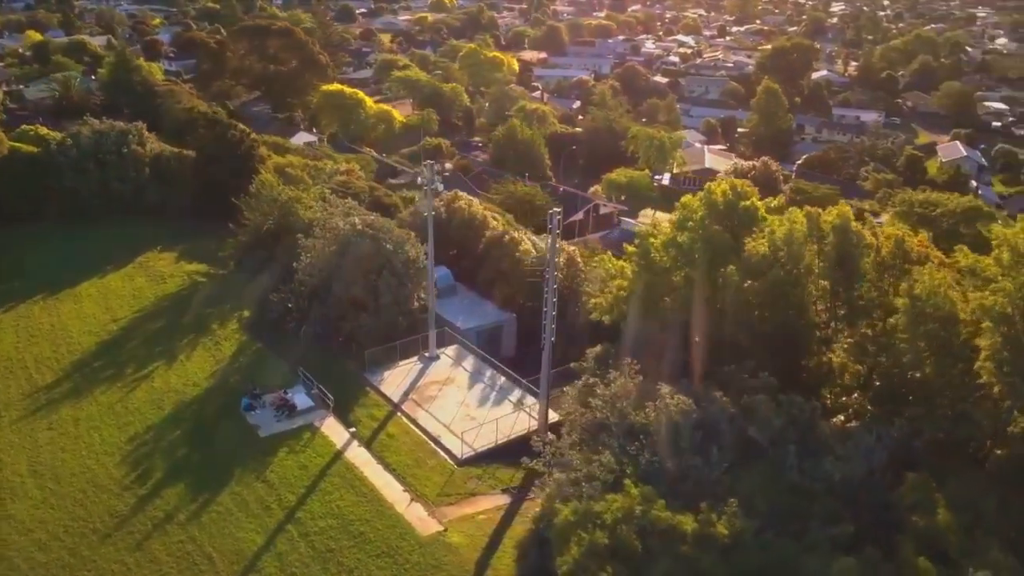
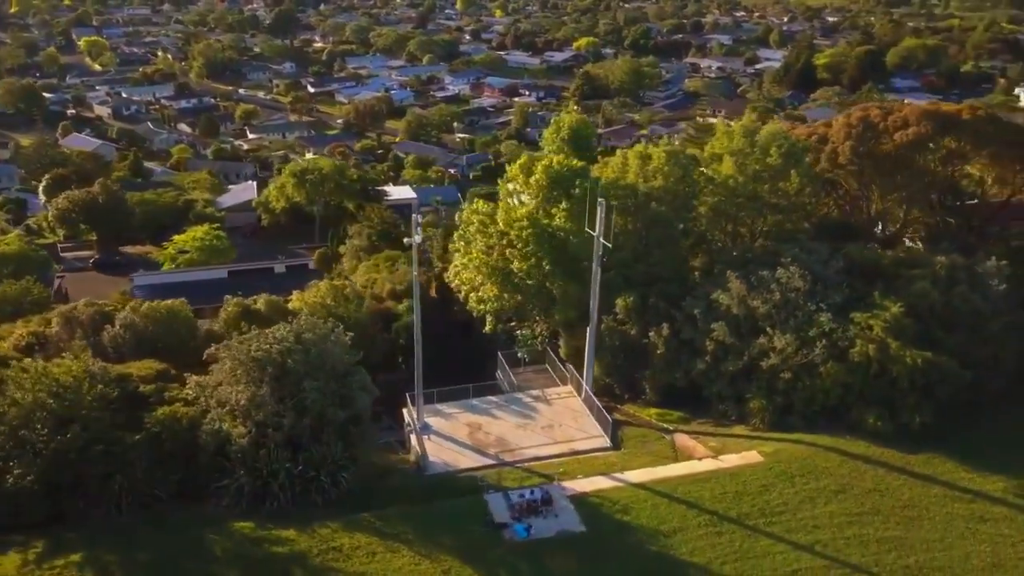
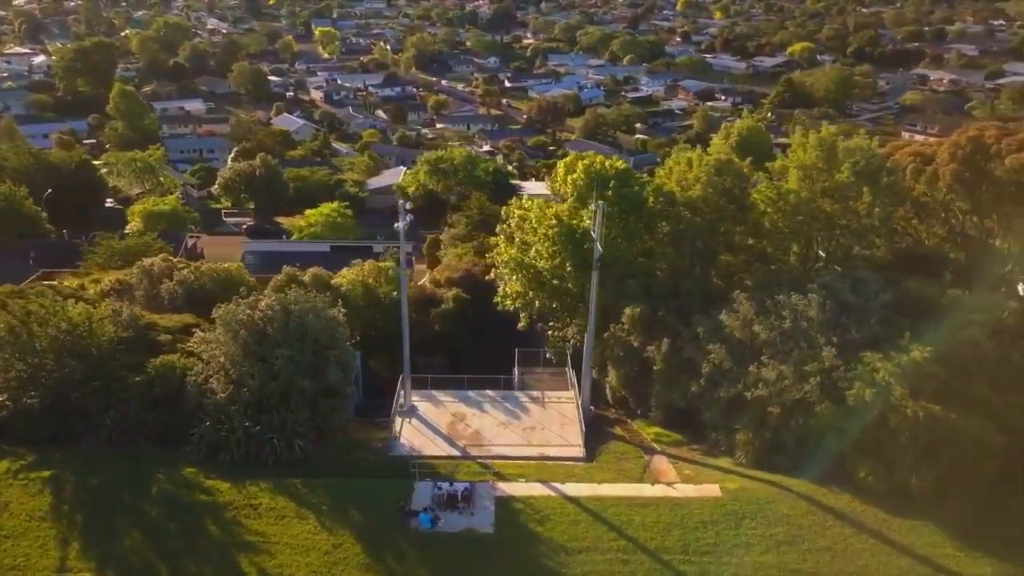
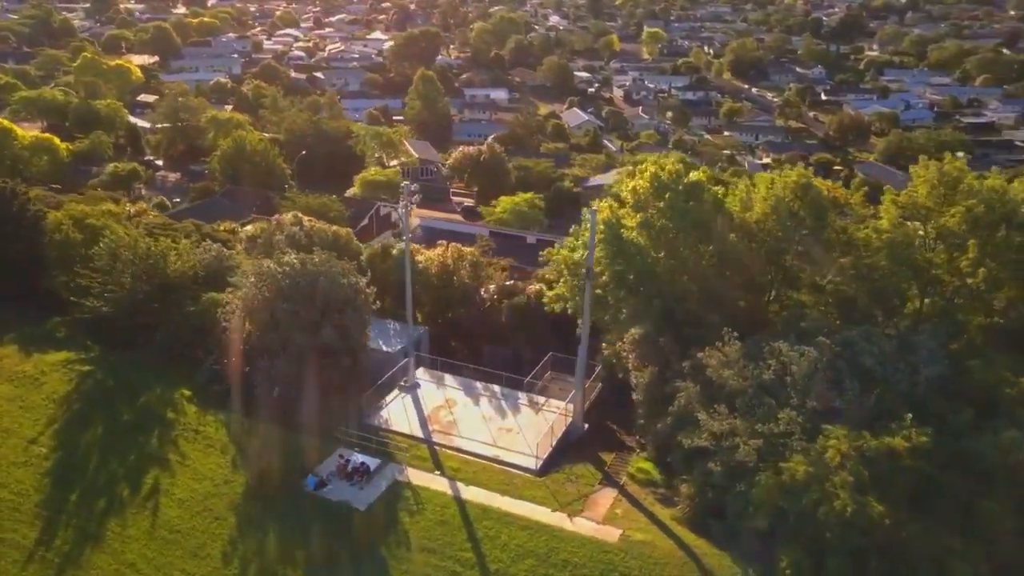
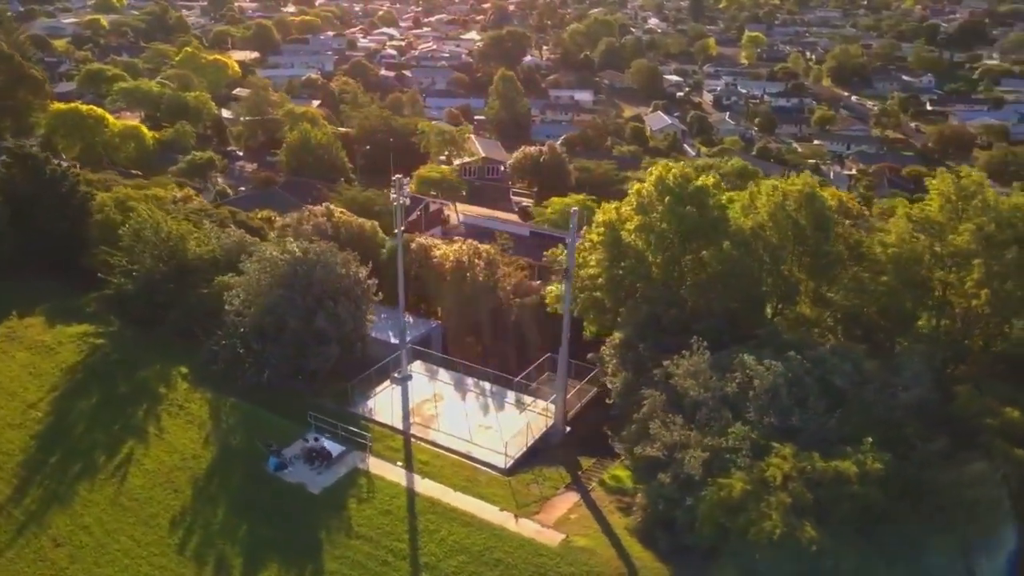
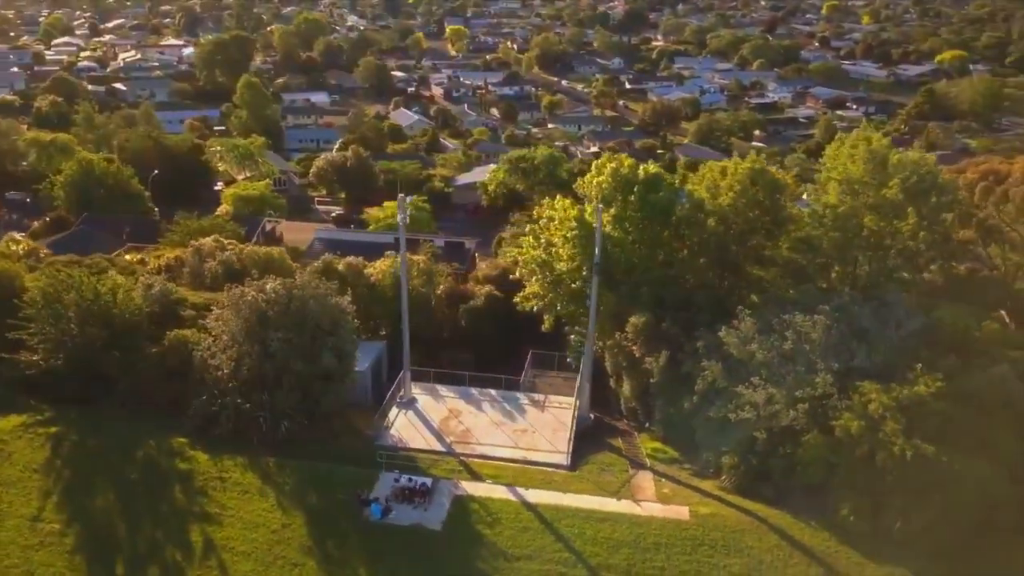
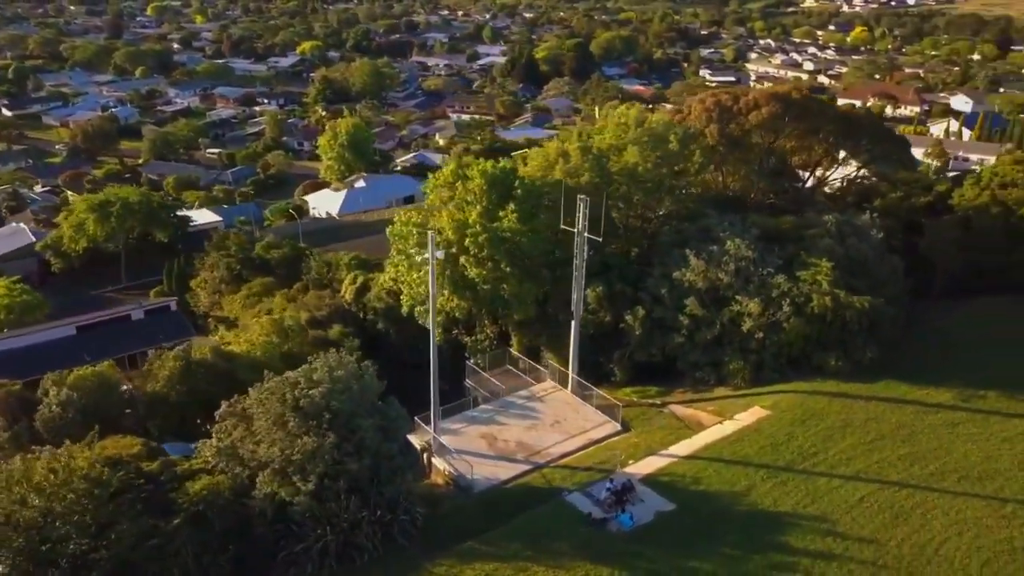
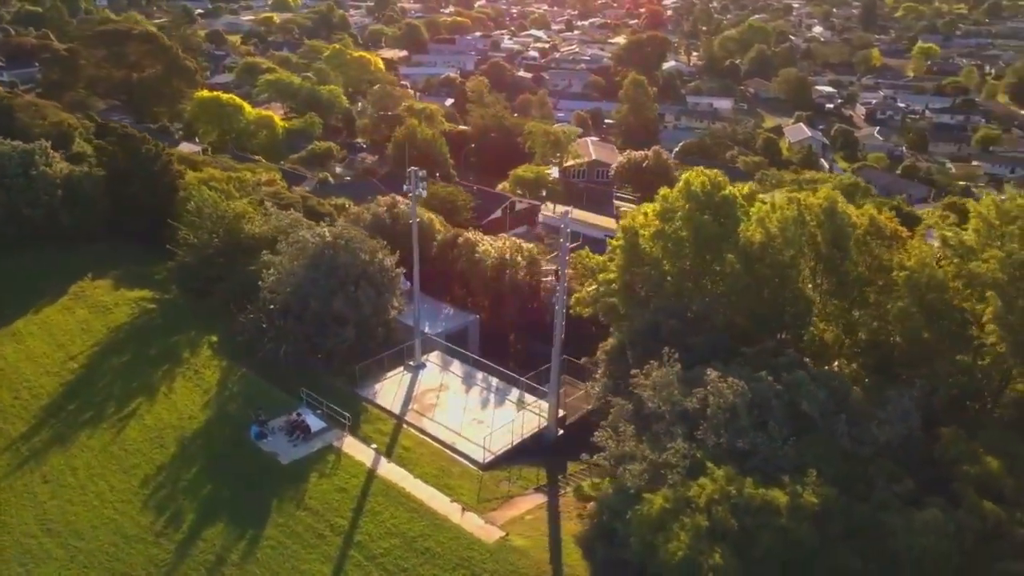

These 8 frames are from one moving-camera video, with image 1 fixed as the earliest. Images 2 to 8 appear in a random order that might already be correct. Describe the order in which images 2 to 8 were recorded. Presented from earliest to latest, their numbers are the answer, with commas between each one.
8, 5, 4, 6, 3, 2, 7
